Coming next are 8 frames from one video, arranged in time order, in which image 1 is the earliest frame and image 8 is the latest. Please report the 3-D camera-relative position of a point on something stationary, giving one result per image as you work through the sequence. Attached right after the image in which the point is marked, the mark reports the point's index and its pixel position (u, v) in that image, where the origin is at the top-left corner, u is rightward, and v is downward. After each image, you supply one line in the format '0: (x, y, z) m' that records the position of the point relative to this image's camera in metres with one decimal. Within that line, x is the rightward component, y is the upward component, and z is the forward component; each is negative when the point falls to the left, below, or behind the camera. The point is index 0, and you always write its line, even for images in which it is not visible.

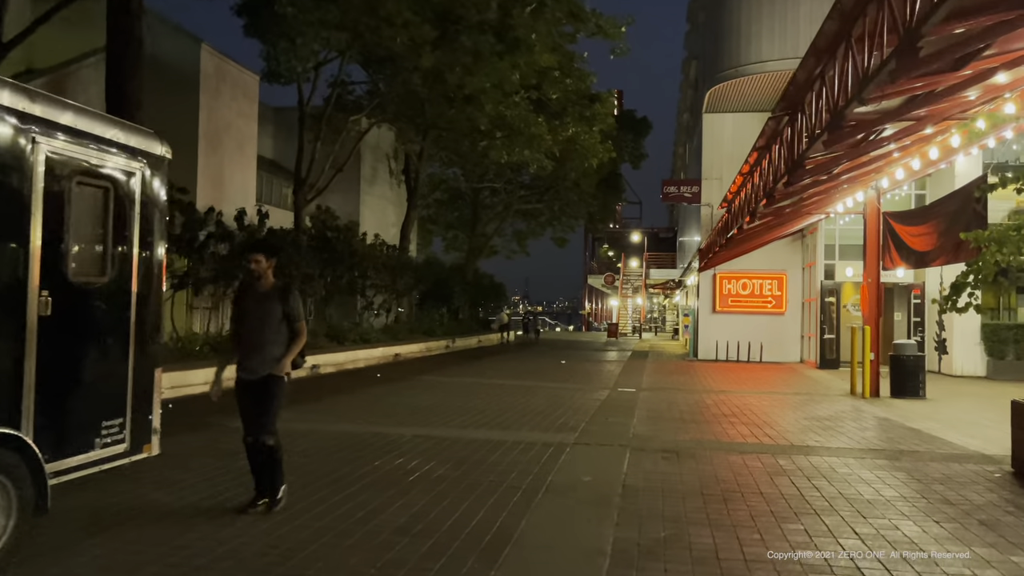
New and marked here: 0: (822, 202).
0: (+6.5, +1.8, +17.4) m
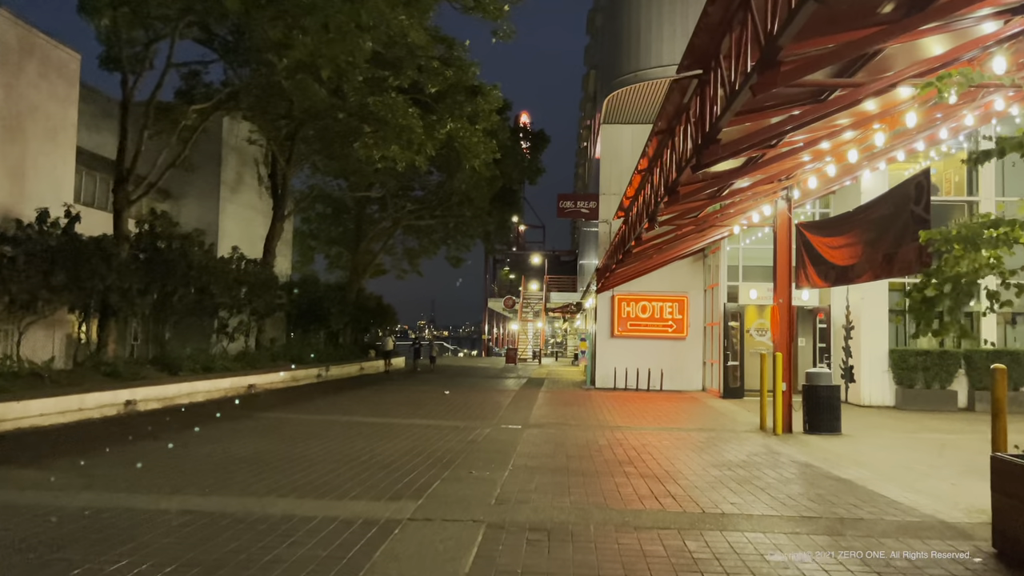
0: (+4.1, +1.4, +15.6) m
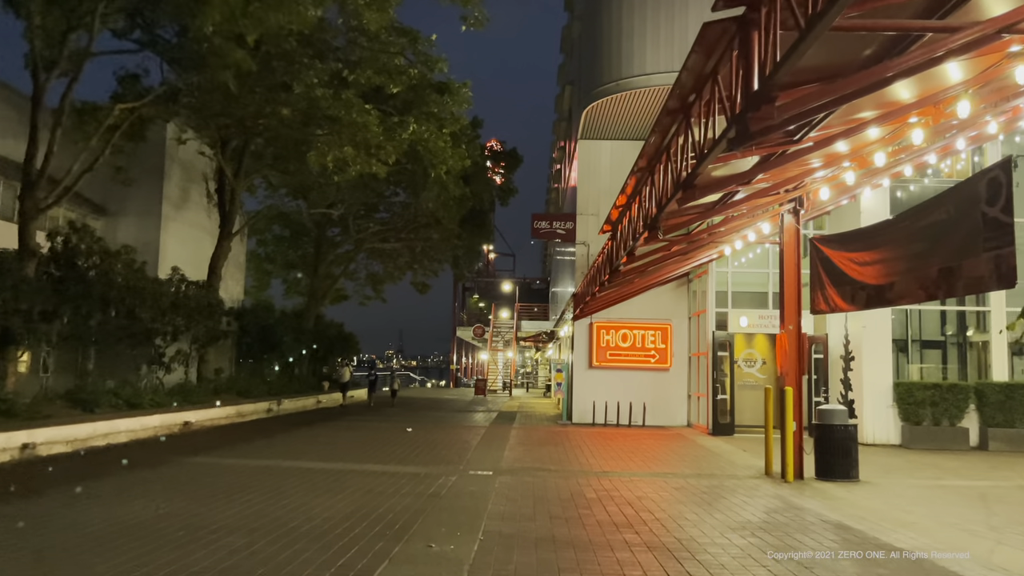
0: (+3.6, +0.9, +14.0) m
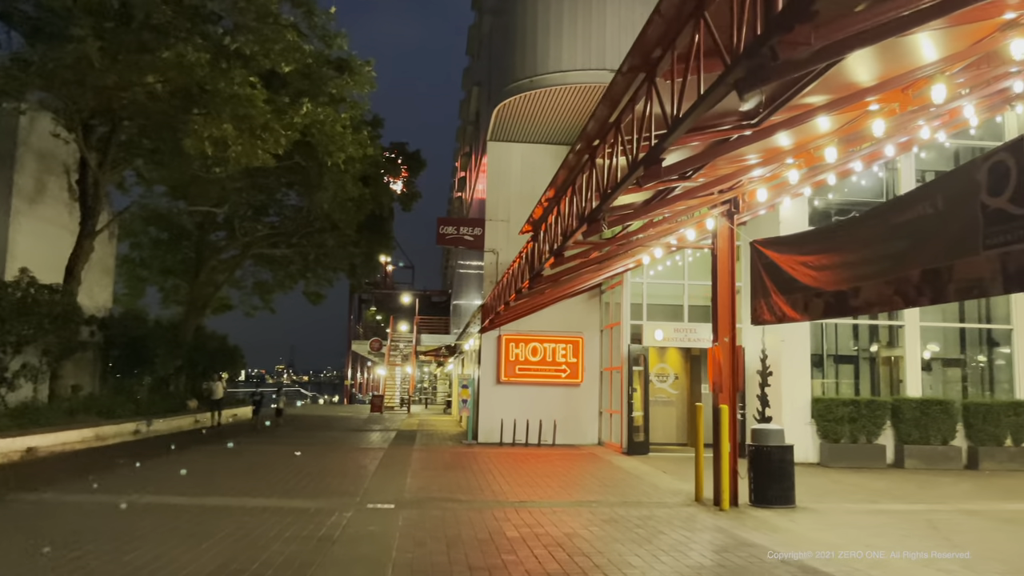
0: (+2.1, +0.8, +12.9) m
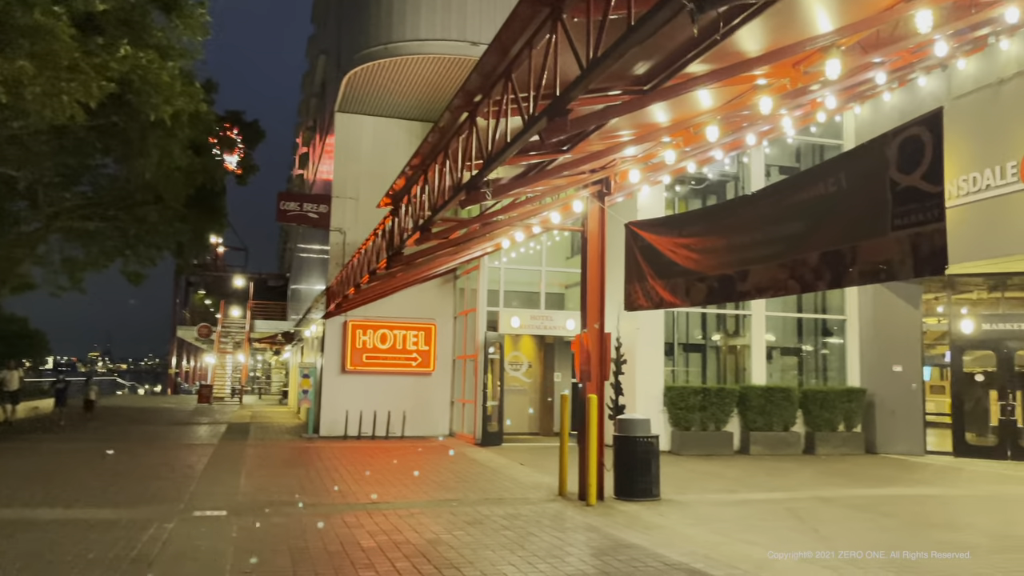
0: (0.0, +1.0, +12.2) m
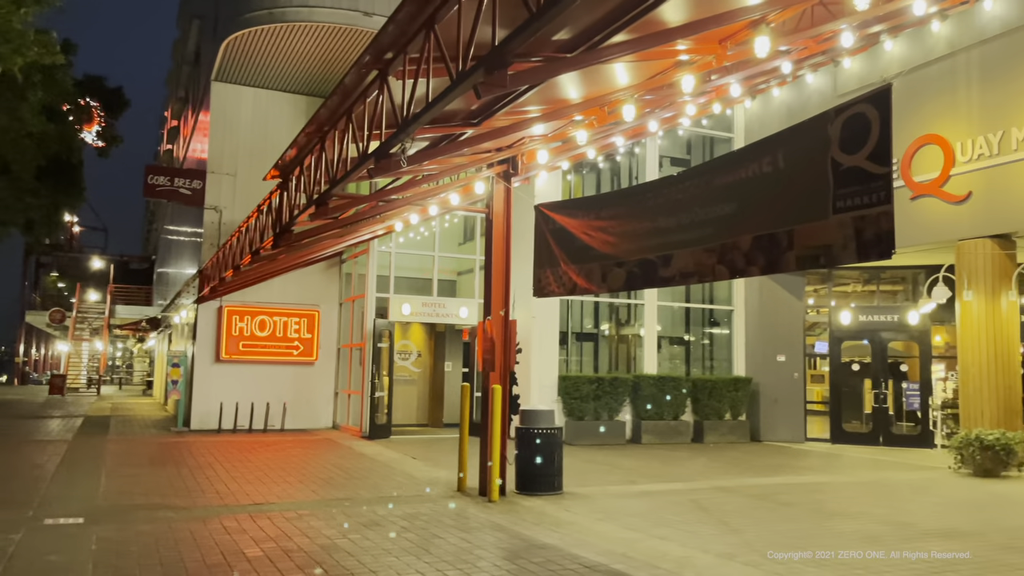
0: (-1.5, +1.2, +11.5) m
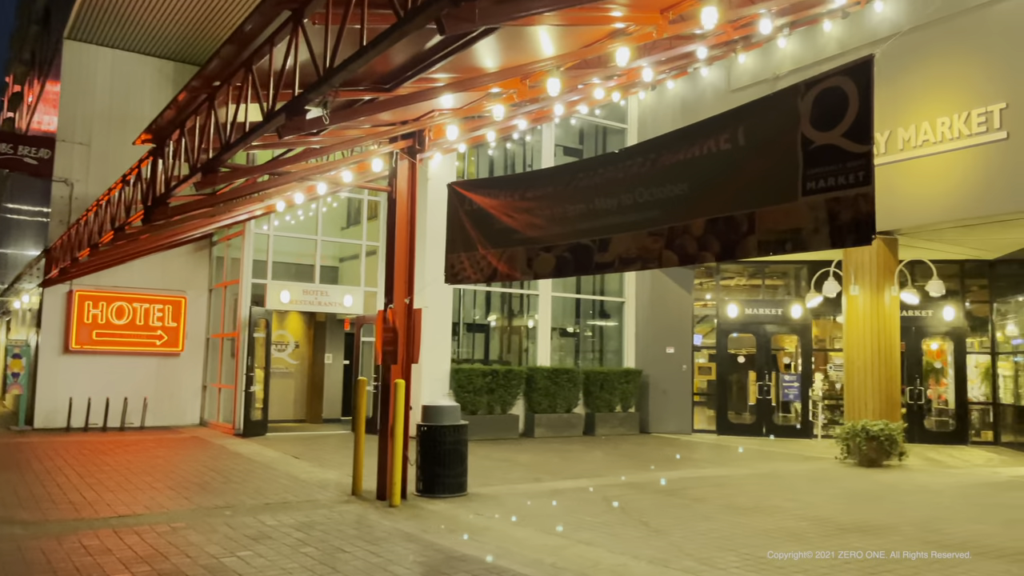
0: (-2.7, +1.4, +10.4) m
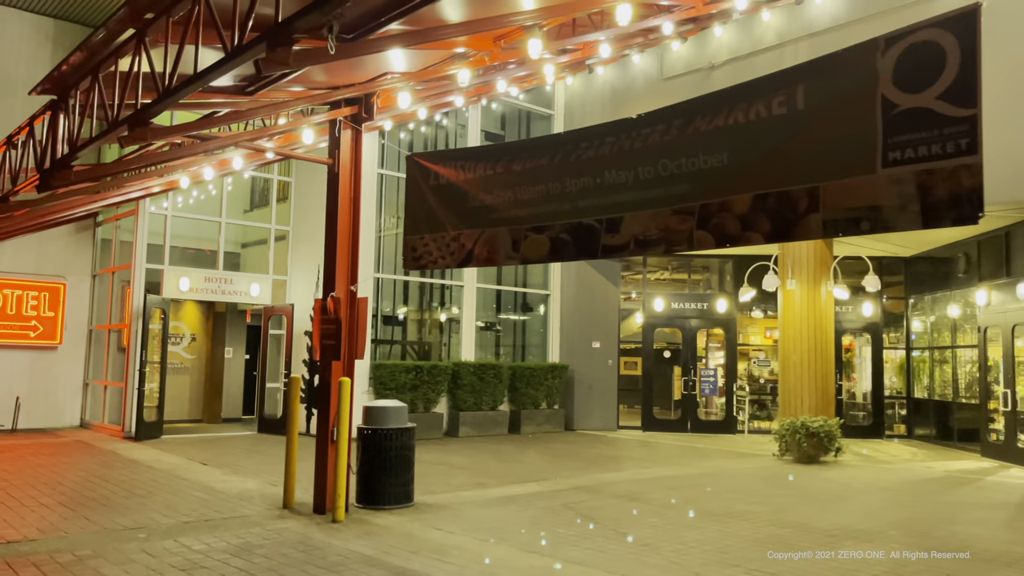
0: (-3.3, +1.6, +9.1) m
